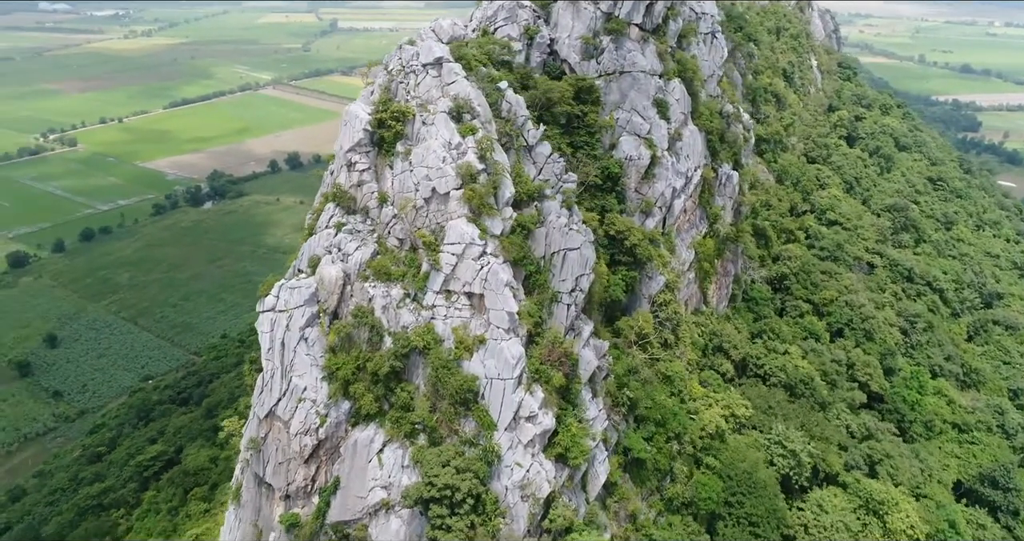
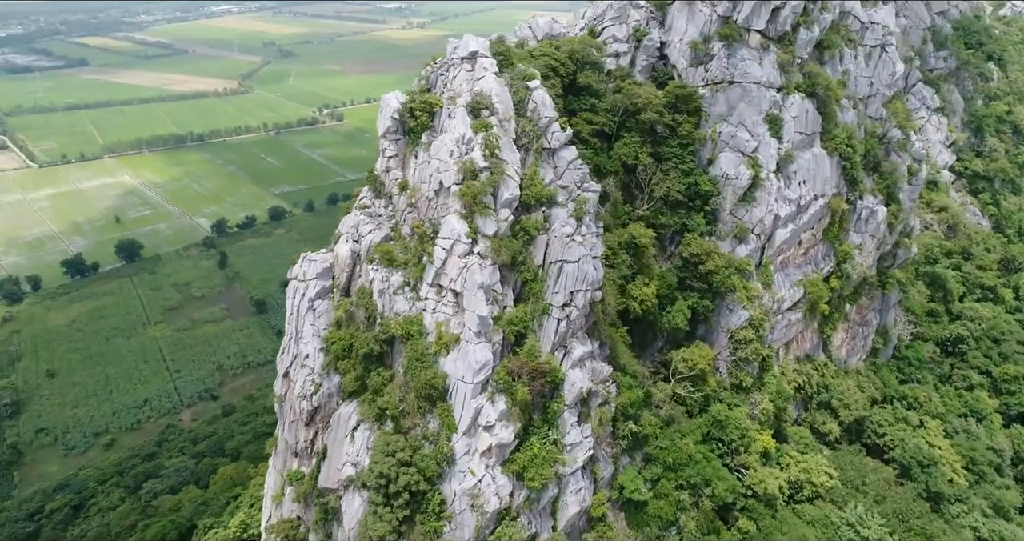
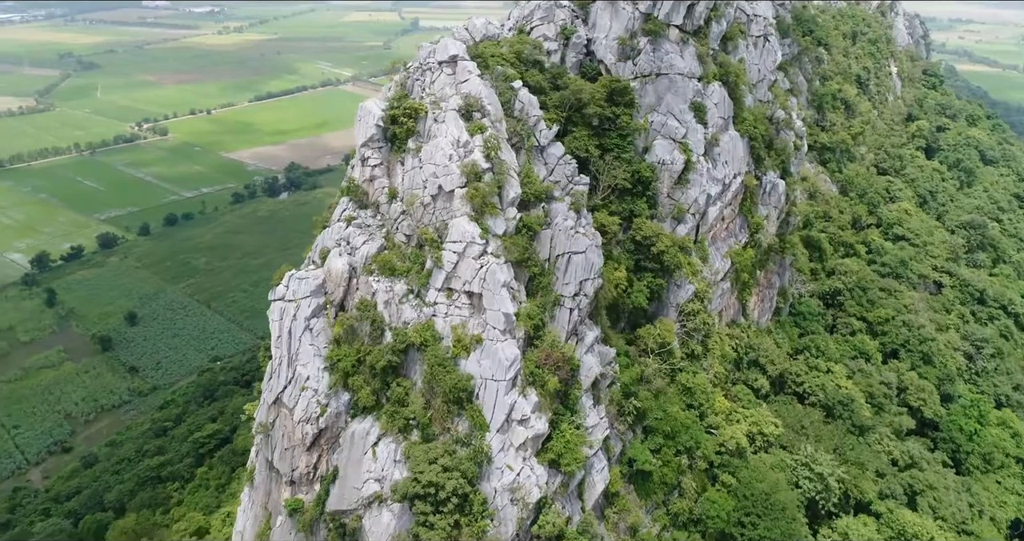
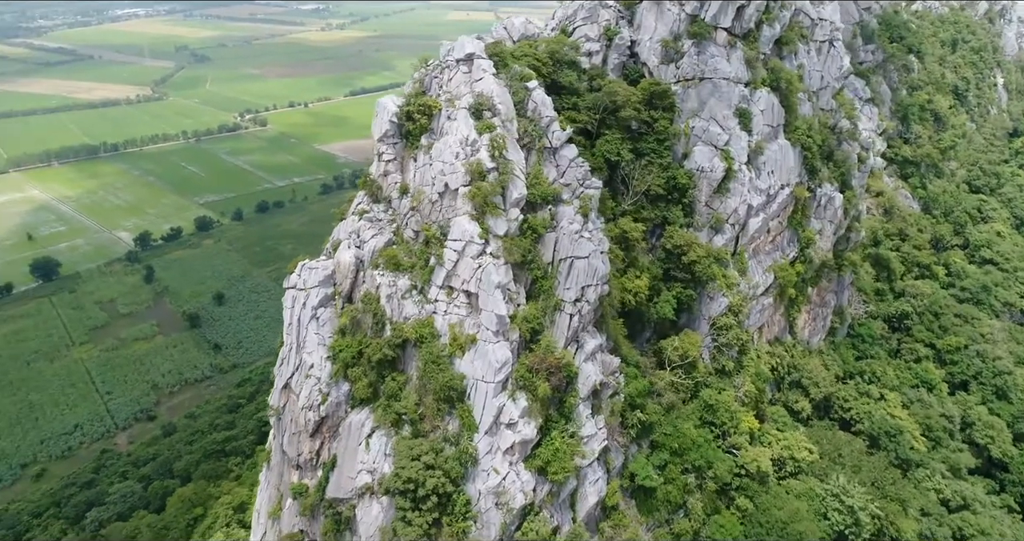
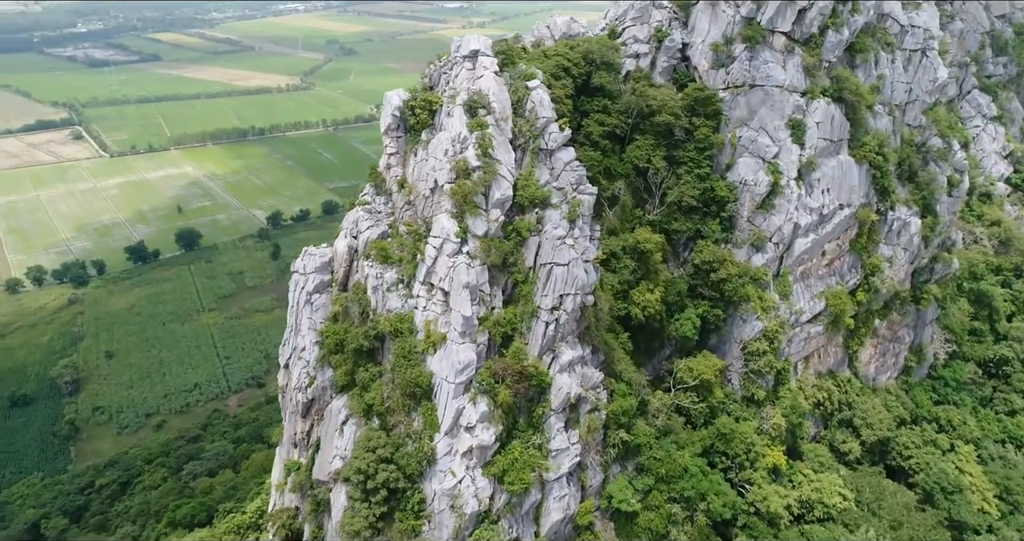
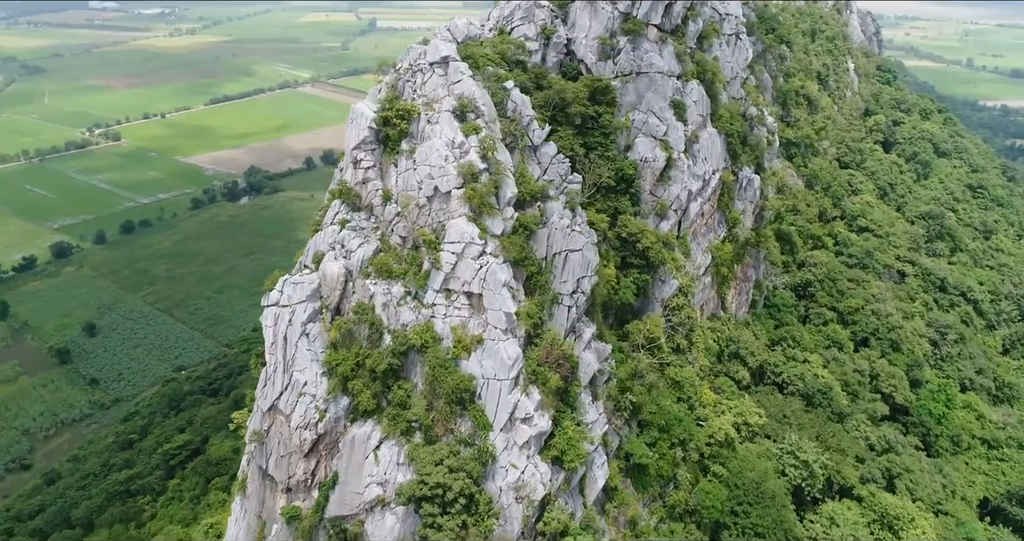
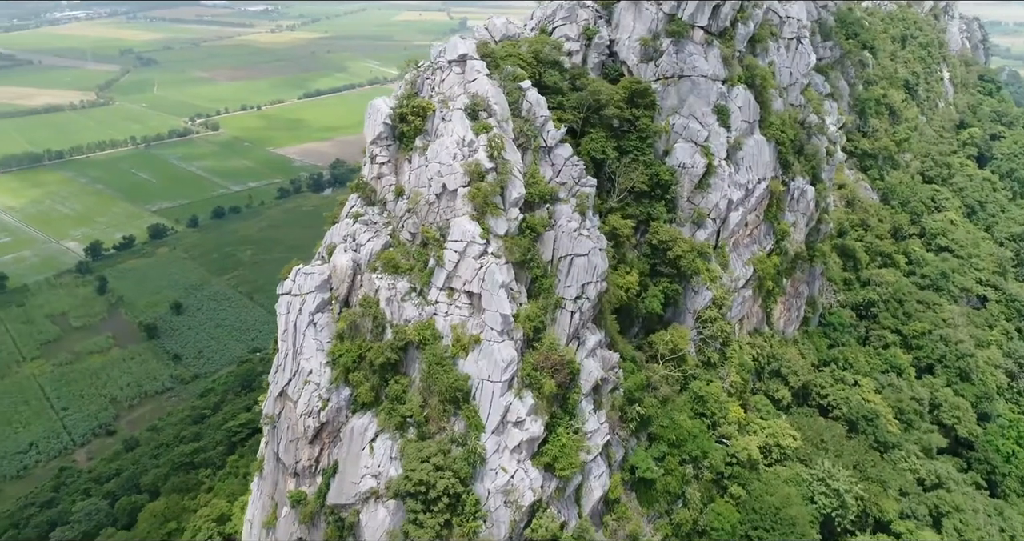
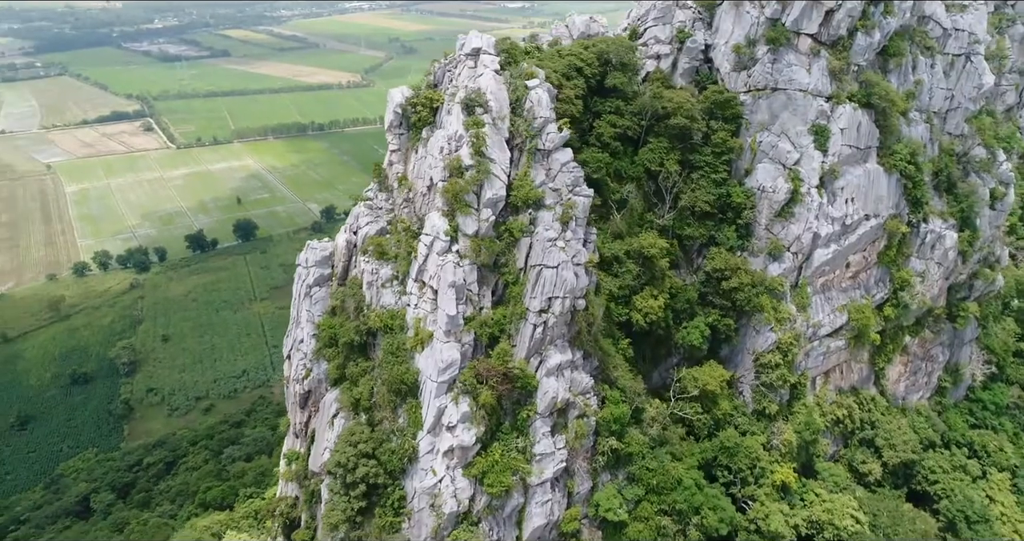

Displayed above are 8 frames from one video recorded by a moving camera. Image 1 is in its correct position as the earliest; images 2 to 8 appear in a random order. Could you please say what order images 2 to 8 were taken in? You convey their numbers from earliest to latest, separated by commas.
6, 3, 7, 4, 2, 5, 8
